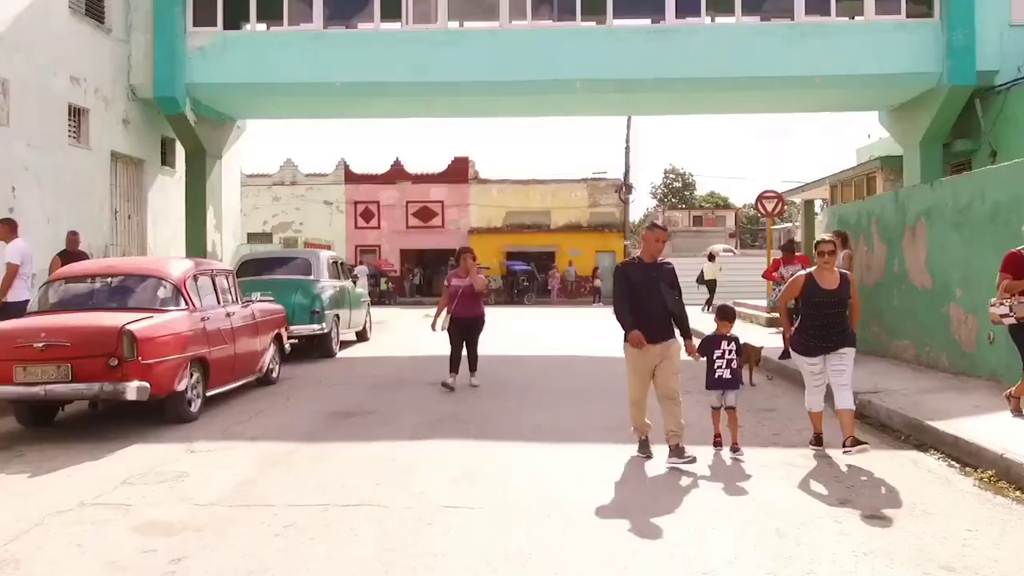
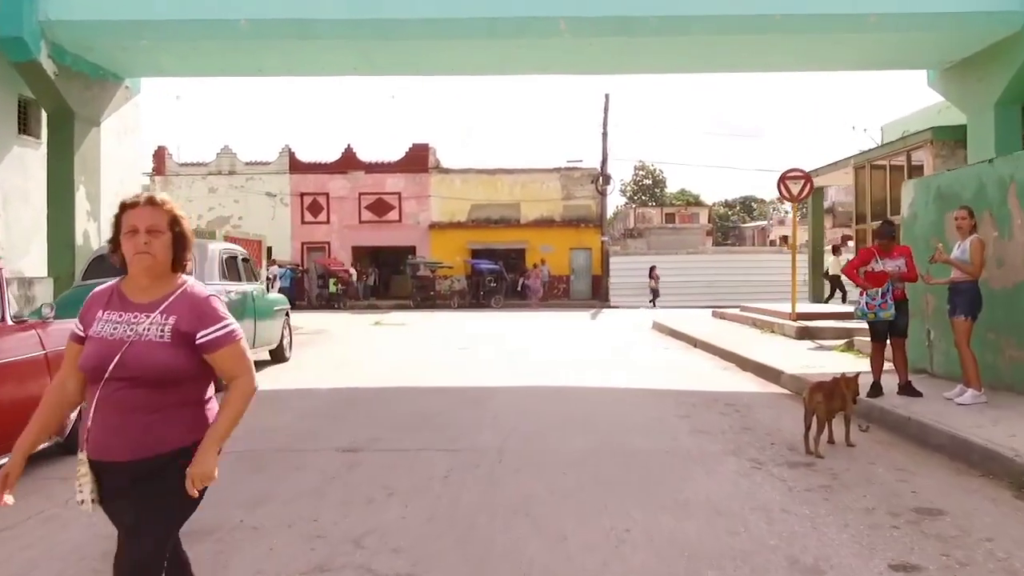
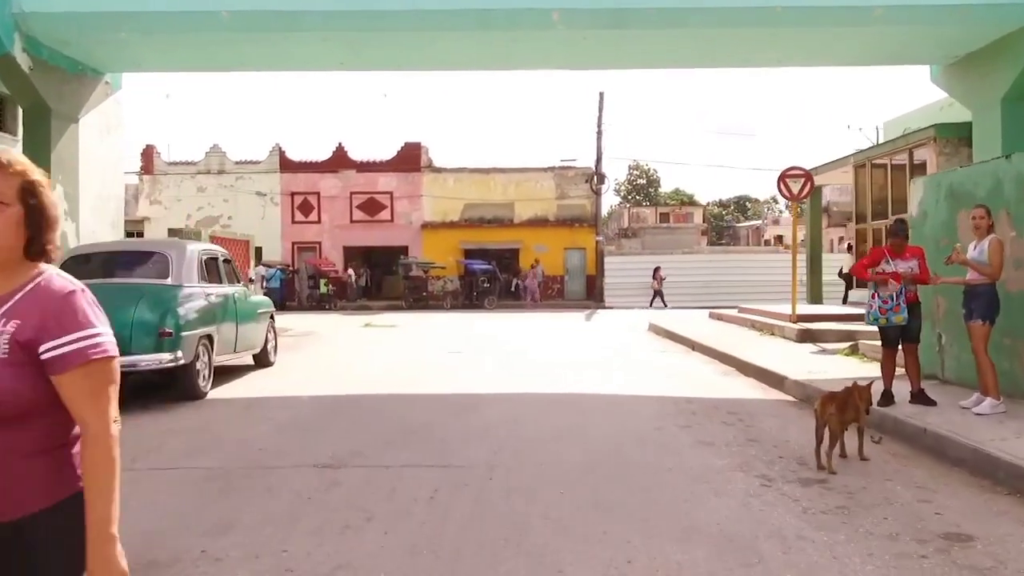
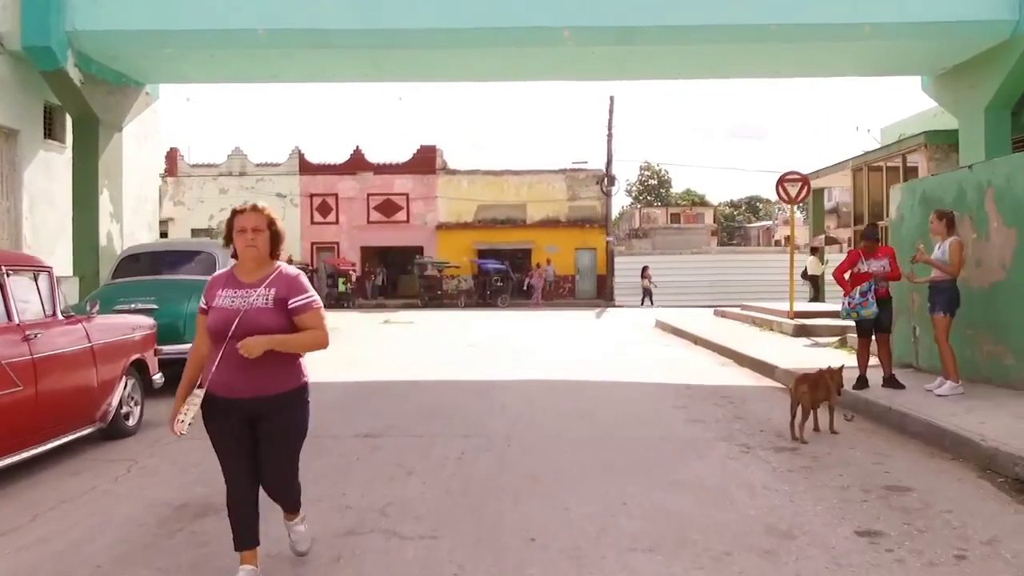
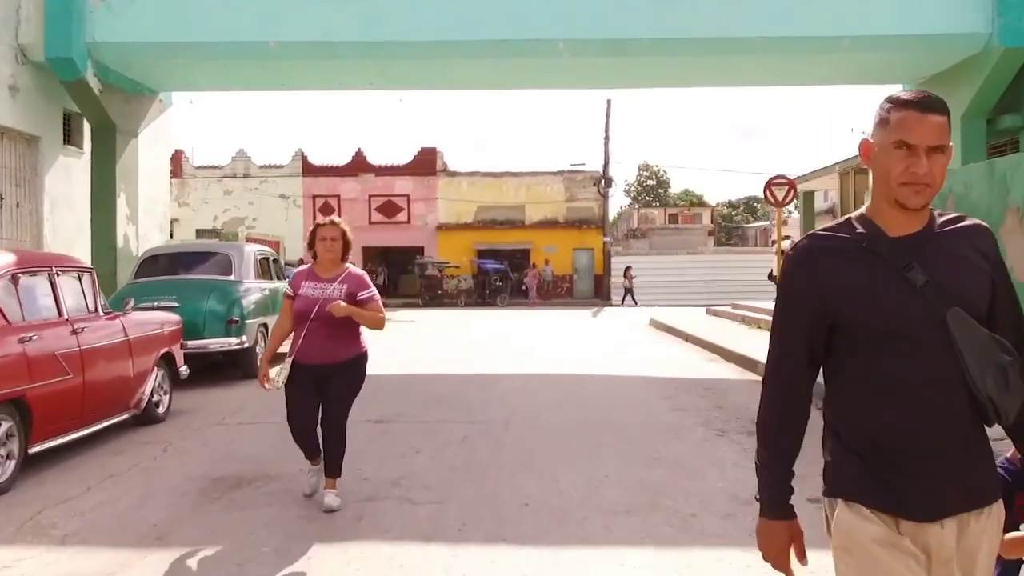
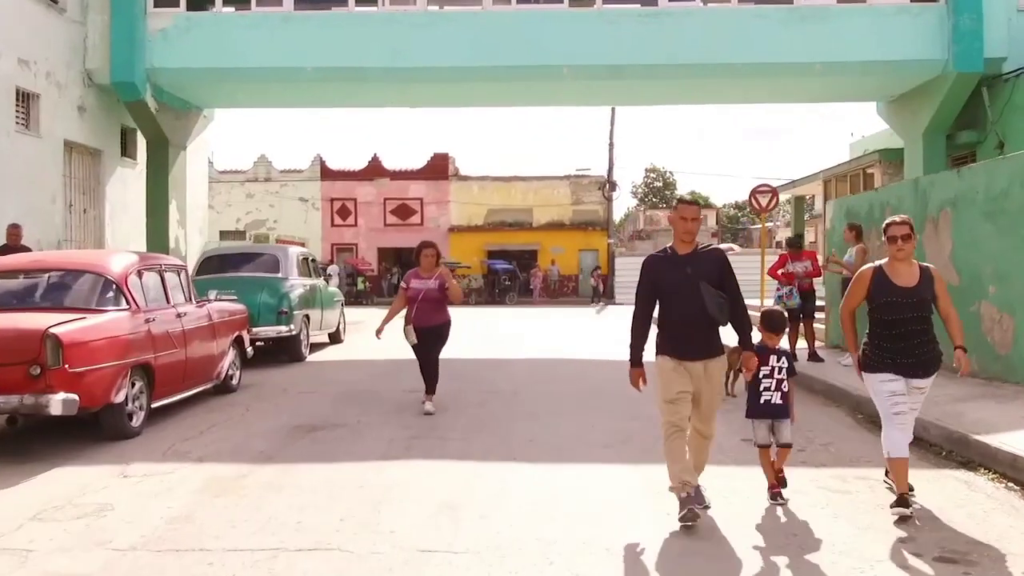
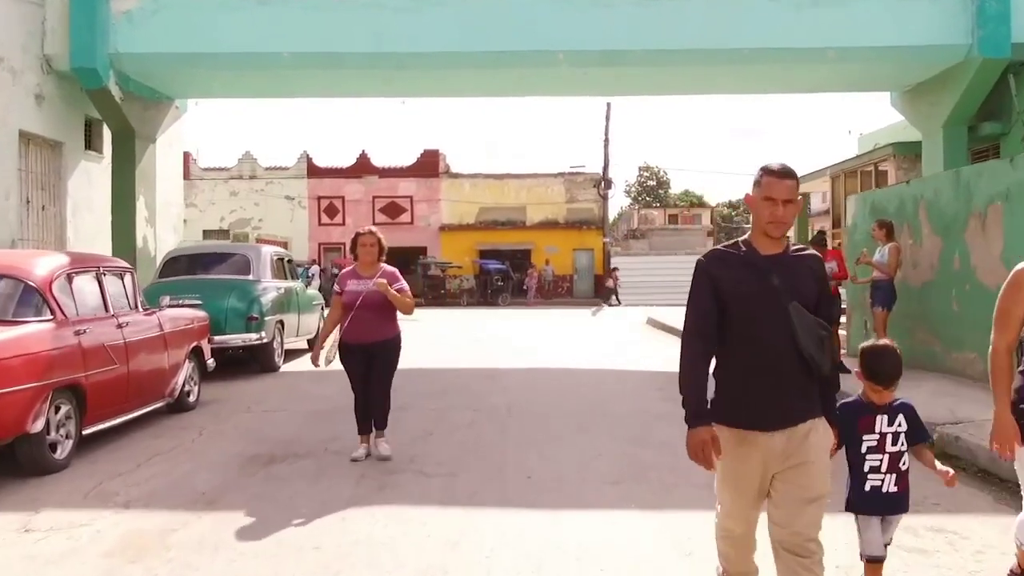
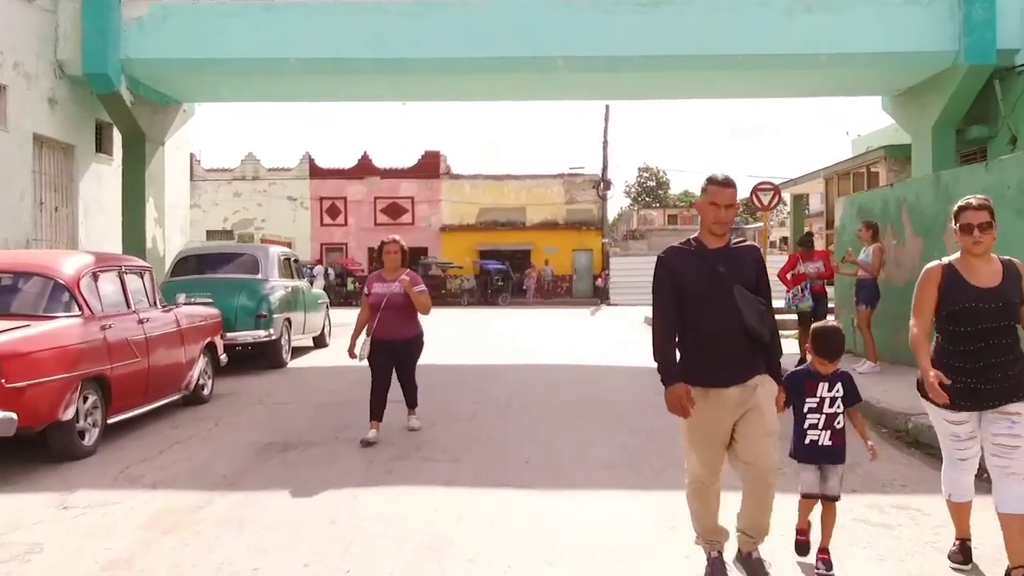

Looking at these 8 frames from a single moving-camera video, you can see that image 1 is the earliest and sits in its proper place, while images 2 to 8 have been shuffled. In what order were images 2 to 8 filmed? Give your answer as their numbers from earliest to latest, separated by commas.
6, 8, 7, 5, 4, 2, 3
